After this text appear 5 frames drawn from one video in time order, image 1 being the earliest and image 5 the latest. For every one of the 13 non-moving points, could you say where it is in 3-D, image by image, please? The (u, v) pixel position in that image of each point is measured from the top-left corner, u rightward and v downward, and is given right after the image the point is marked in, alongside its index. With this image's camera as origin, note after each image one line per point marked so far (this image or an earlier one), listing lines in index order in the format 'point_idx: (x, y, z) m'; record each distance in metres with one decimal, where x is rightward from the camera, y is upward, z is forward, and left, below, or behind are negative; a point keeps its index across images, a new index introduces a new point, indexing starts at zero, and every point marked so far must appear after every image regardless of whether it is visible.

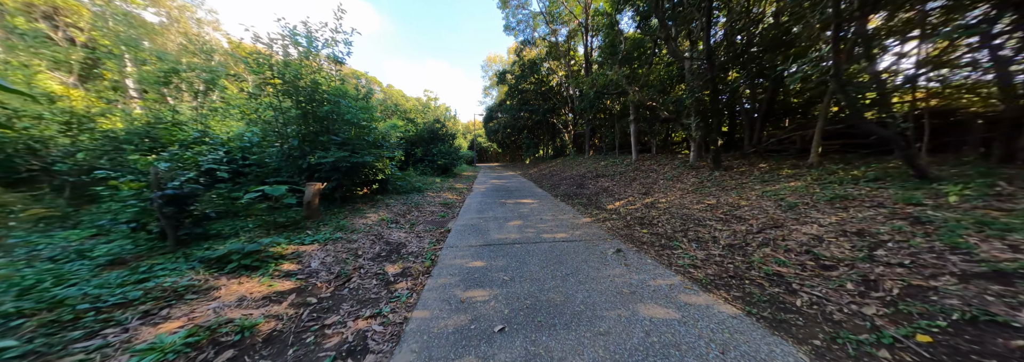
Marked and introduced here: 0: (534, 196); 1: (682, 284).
0: (+0.7, -0.5, +7.7) m
1: (+1.8, -1.1, +2.5) m
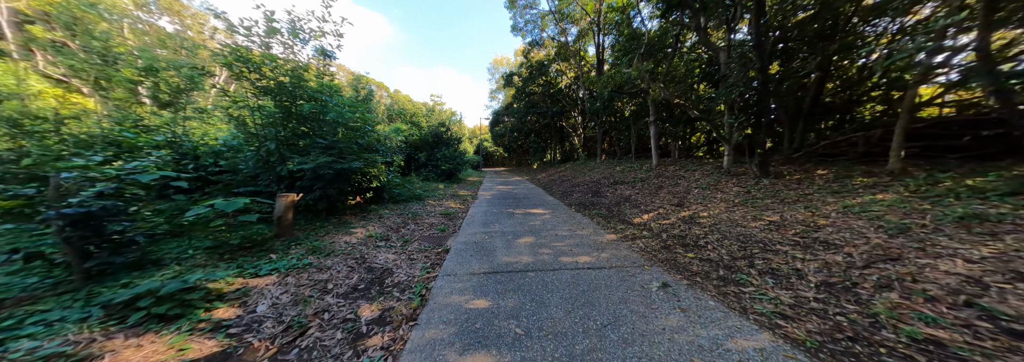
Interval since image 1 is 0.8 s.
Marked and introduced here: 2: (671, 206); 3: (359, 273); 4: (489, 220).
0: (+0.9, -0.7, +7.0) m
1: (+1.9, -1.2, +1.7) m
2: (+3.1, -0.5, +4.8) m
3: (-1.8, -1.1, +2.8) m
4: (-0.5, -0.9, +5.4) m
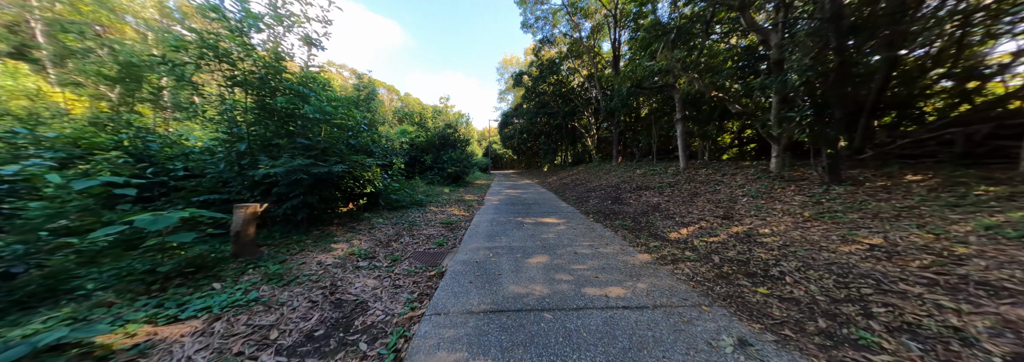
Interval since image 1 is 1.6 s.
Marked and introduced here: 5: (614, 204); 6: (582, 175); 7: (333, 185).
0: (+1.2, -0.8, +6.2) m
1: (+1.9, -1.3, +0.9) m
2: (+3.3, -0.6, +4.0) m
3: (-1.7, -1.1, +2.2) m
4: (-0.3, -1.0, +4.7) m
5: (+2.6, -0.6, +6.2) m
6: (+3.4, +0.3, +12.2) m
7: (-2.9, -0.1, +4.0) m
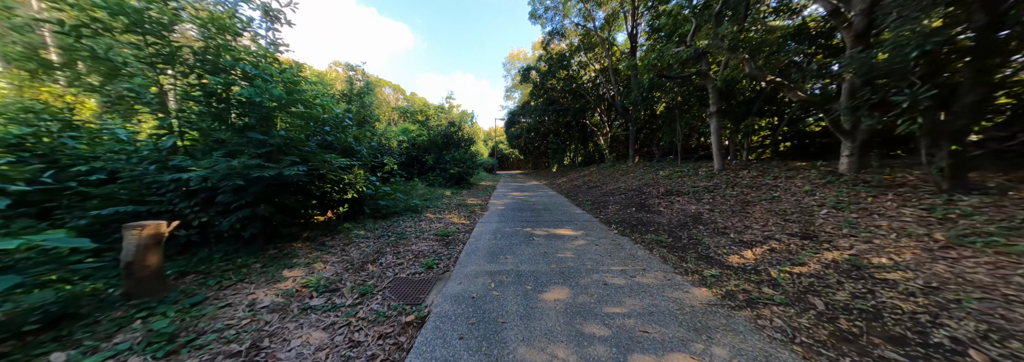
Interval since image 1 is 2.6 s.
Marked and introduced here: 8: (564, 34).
0: (+1.3, -0.9, +5.3) m
1: (+1.9, -1.3, 0.0) m
2: (+3.4, -0.7, +3.0) m
3: (-1.6, -1.2, +1.3) m
4: (-0.2, -1.0, +3.8) m
5: (+2.7, -0.7, +5.3) m
6: (+3.8, +0.2, +11.2) m
7: (-2.8, -0.1, +3.2) m
8: (+2.9, +8.1, +13.5) m
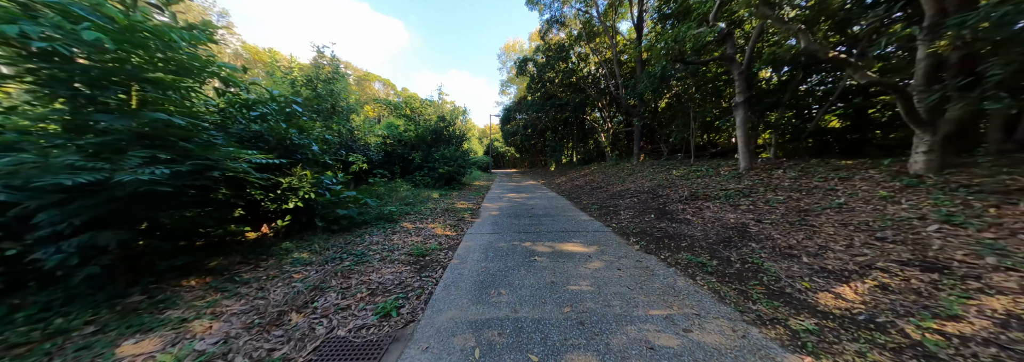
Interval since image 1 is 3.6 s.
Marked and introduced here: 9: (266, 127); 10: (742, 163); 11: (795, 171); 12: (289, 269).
0: (+1.3, -0.9, +4.3) m
1: (+2.0, -1.4, -0.9) m
2: (+3.4, -0.7, +2.1) m
3: (-1.6, -1.3, +0.3) m
4: (-0.3, -1.1, +2.8) m
5: (+2.7, -0.7, +4.3) m
6: (+3.6, +0.2, +10.3) m
7: (-2.9, -0.2, +2.2) m
8: (+2.6, +8.1, +12.5) m
9: (-2.9, +0.7, +3.0) m
10: (+5.4, +0.4, +5.8) m
11: (+5.6, +0.2, +4.9) m
12: (-2.3, -0.9, +2.6) m
